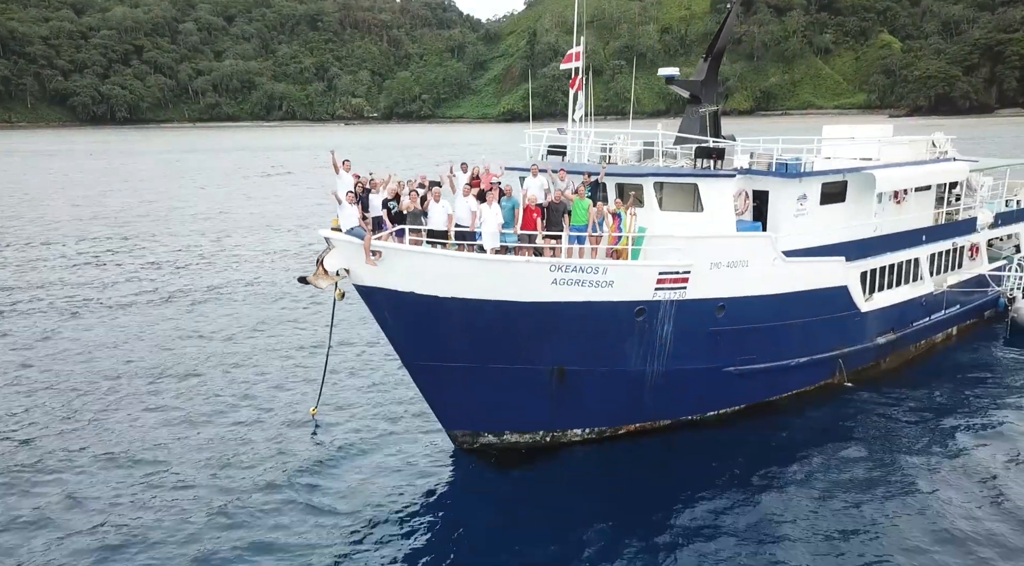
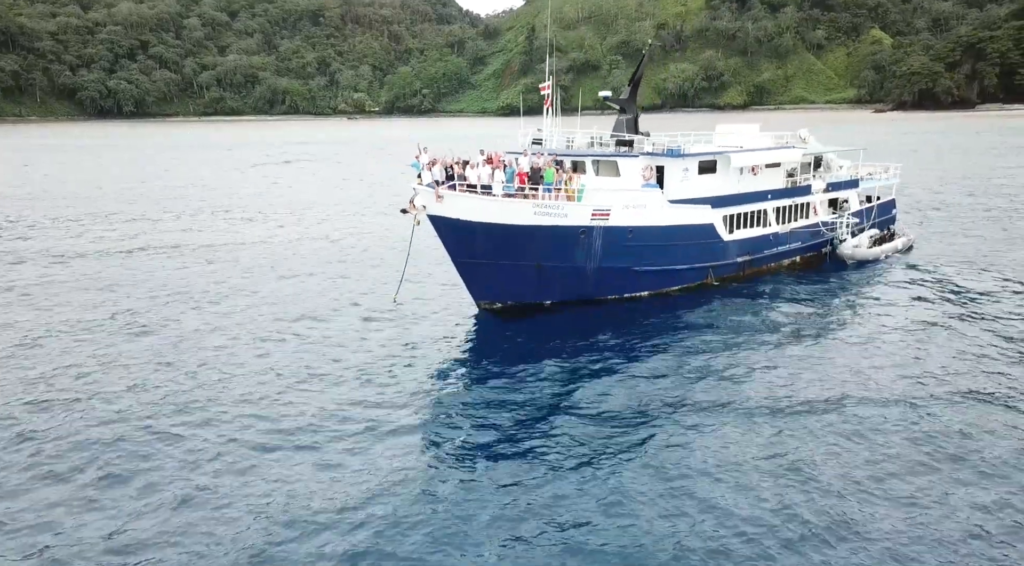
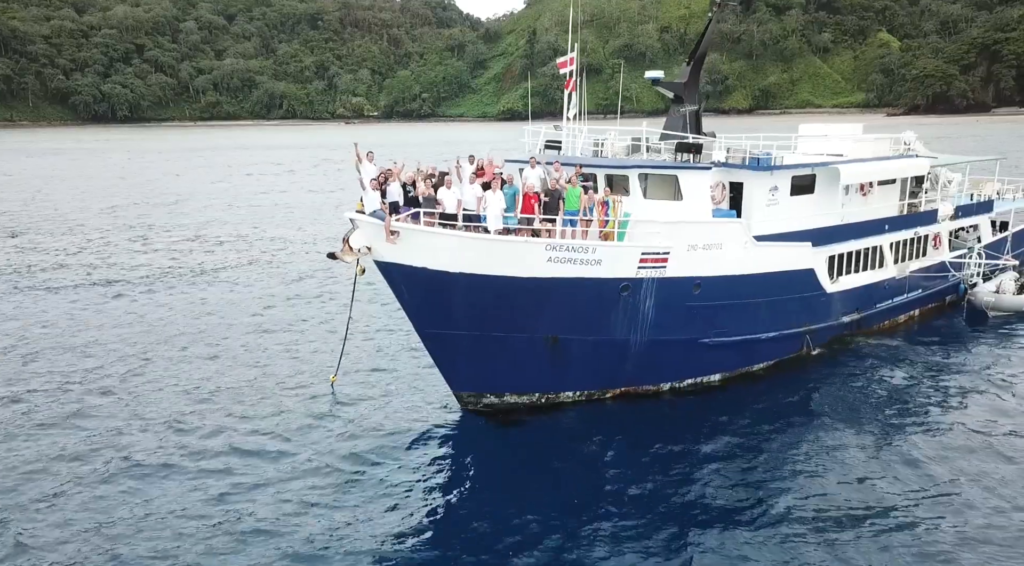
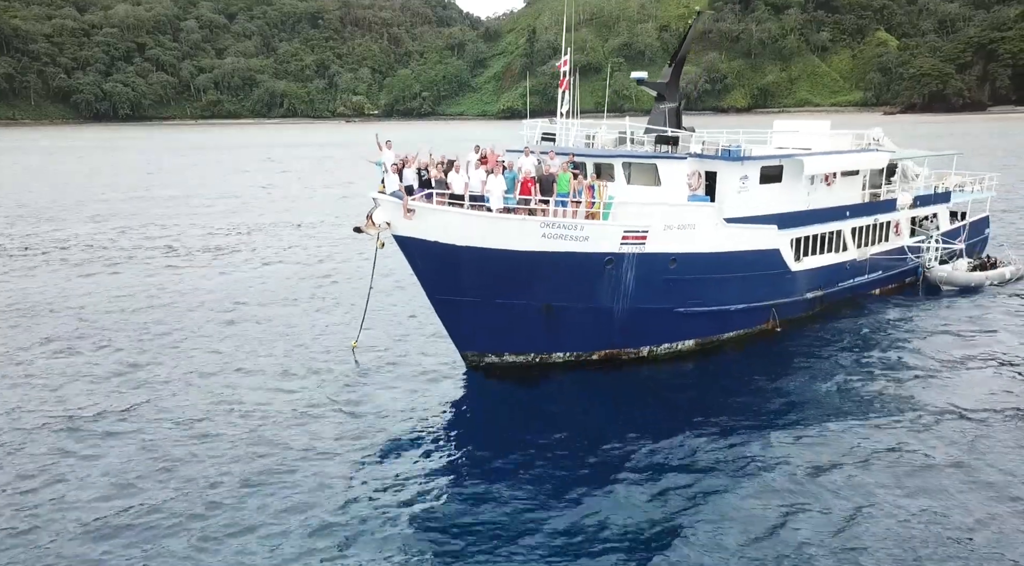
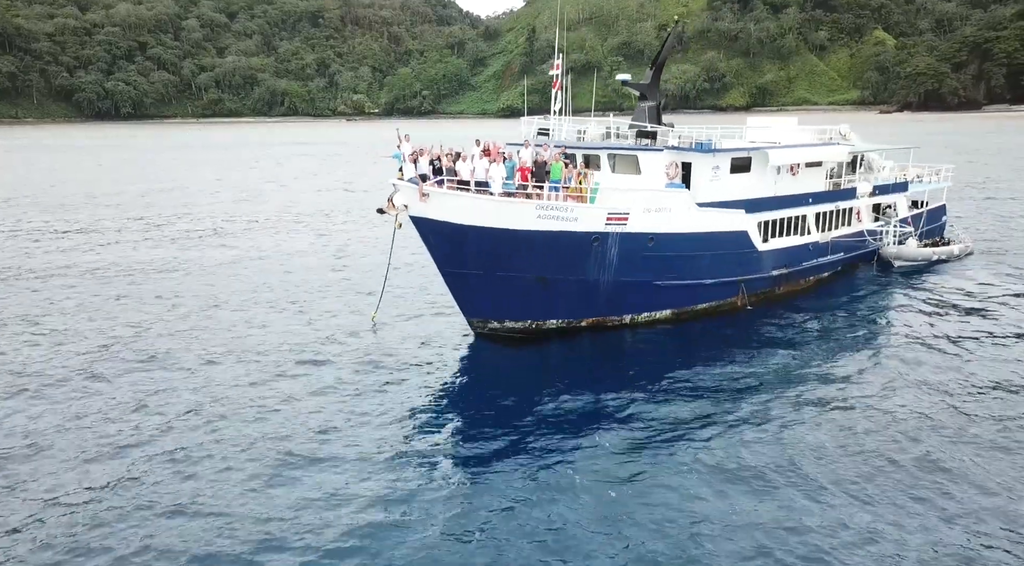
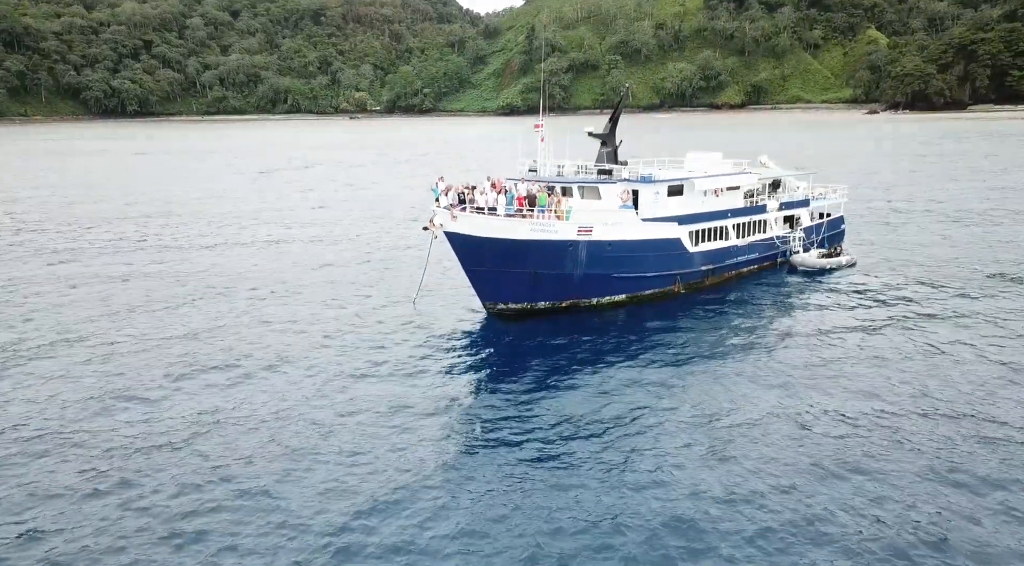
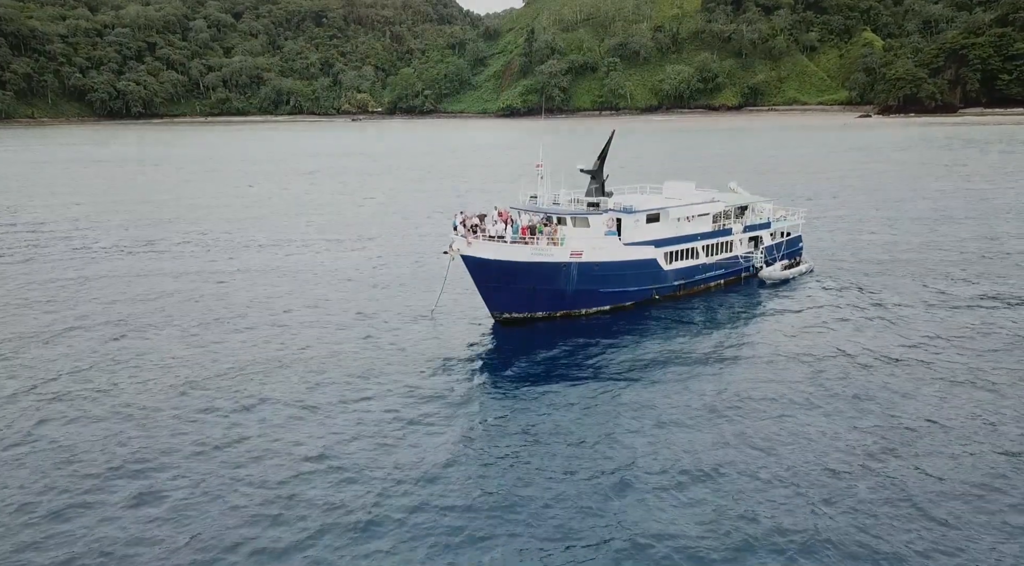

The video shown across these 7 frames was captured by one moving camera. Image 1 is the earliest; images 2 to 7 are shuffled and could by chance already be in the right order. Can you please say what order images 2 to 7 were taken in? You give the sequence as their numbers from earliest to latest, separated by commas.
3, 4, 5, 2, 6, 7
